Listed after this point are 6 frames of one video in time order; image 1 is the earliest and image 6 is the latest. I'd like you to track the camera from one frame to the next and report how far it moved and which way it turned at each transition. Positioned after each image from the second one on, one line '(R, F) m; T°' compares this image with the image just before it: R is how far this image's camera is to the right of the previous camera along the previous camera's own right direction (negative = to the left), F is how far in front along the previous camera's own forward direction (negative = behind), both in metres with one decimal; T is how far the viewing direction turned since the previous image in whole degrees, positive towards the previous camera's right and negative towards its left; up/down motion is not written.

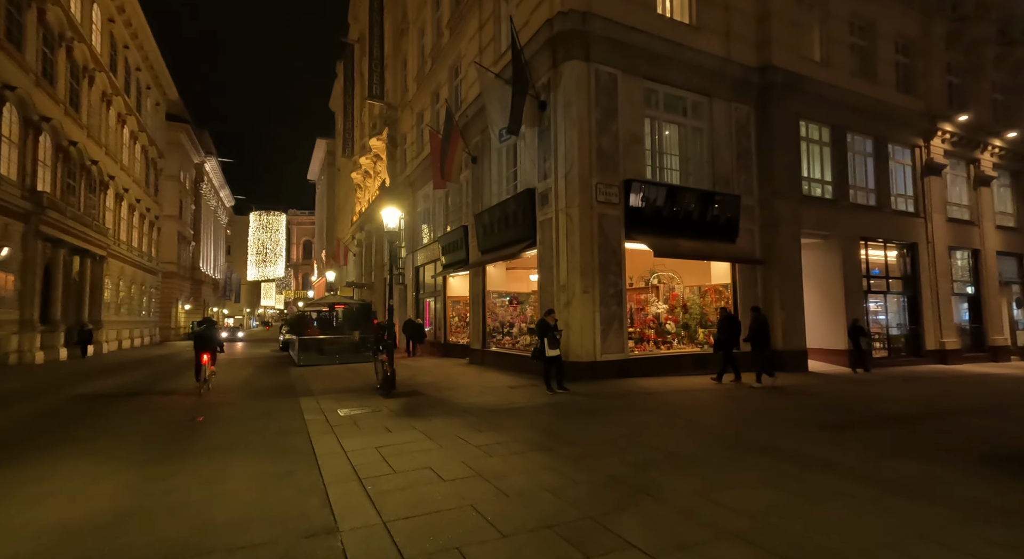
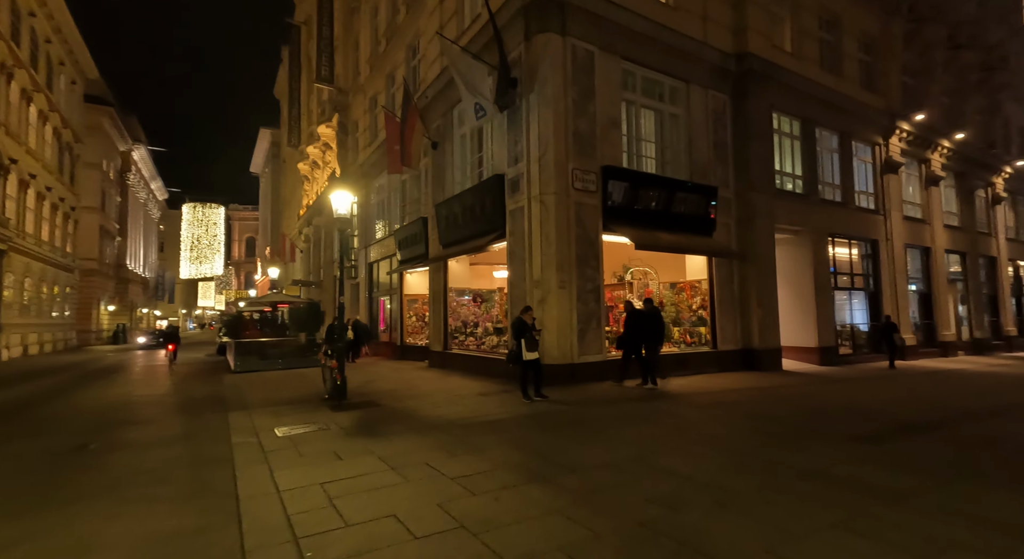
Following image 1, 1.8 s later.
(-0.3, +1.2) m; +5°
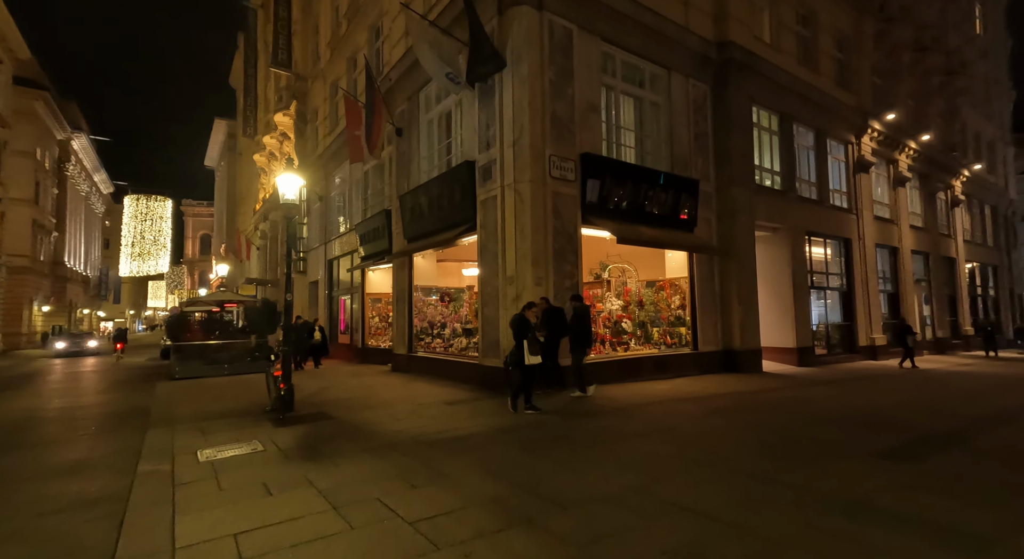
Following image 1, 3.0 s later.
(-0.1, +1.0) m; +4°
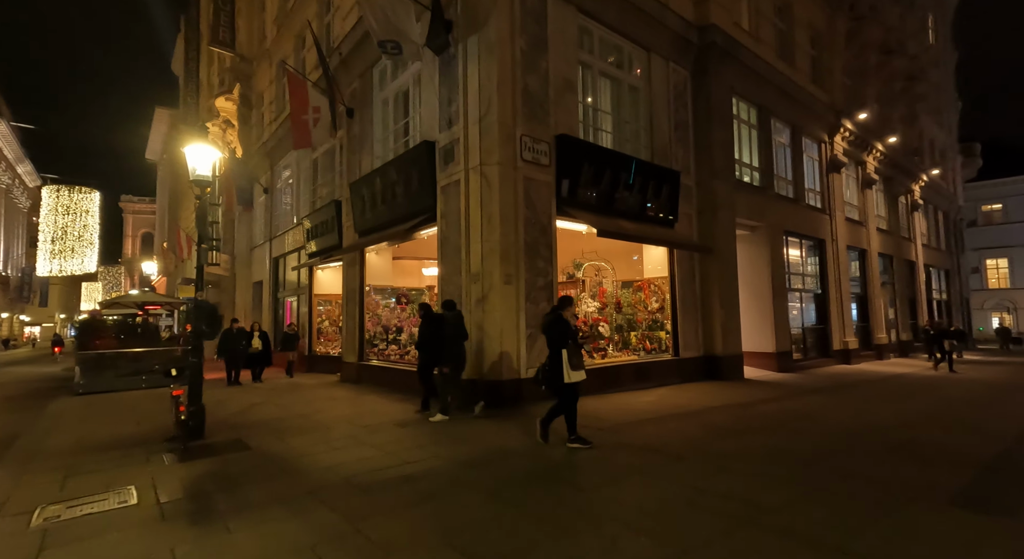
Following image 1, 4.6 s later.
(0.0, +1.3) m; +4°
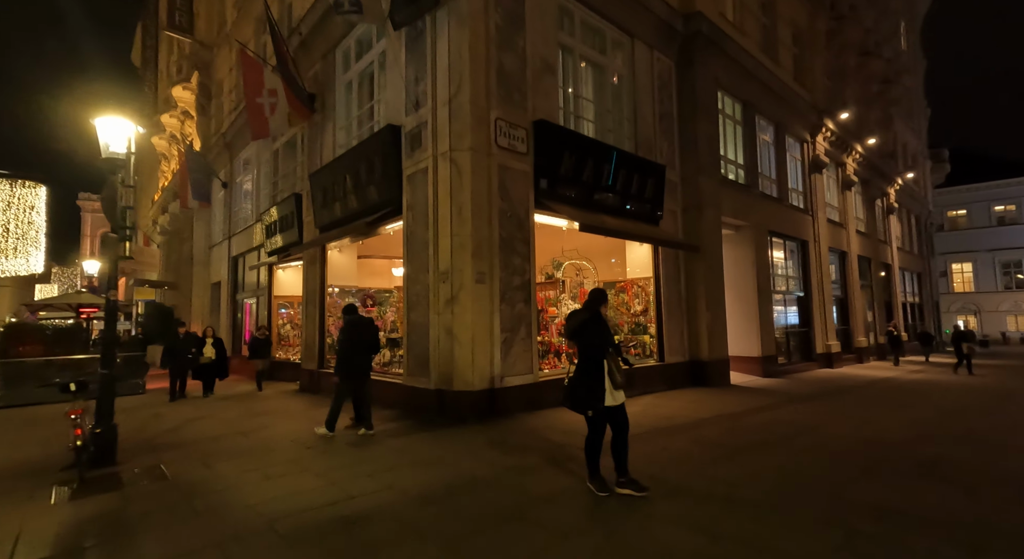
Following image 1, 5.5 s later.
(+0.1, +0.9) m; +3°
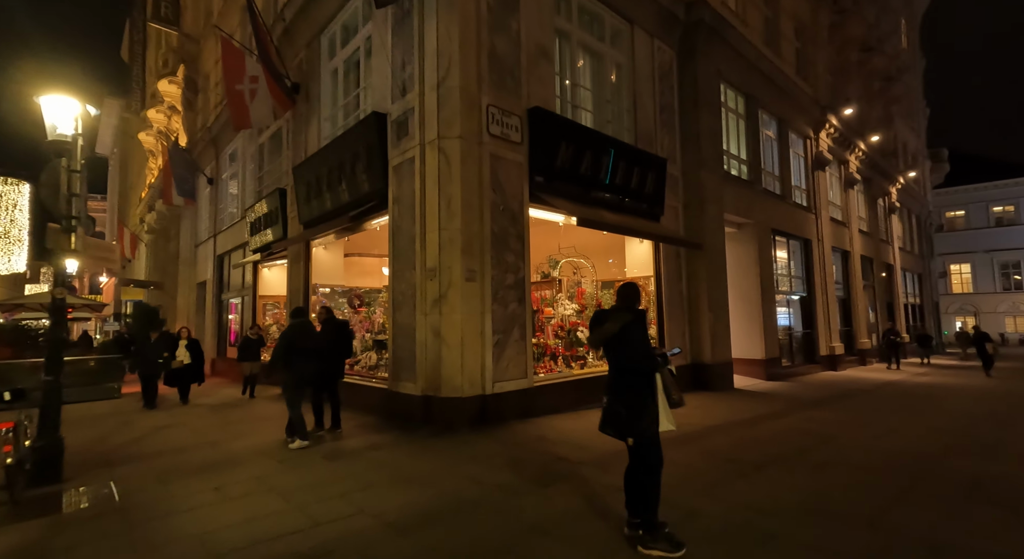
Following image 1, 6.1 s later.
(+0.1, +0.5) m; 0°
